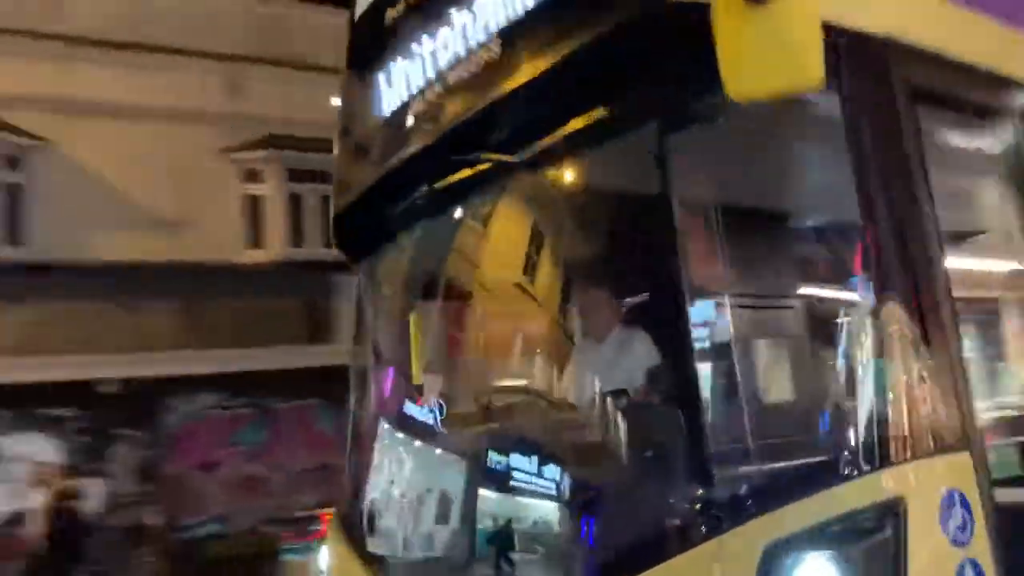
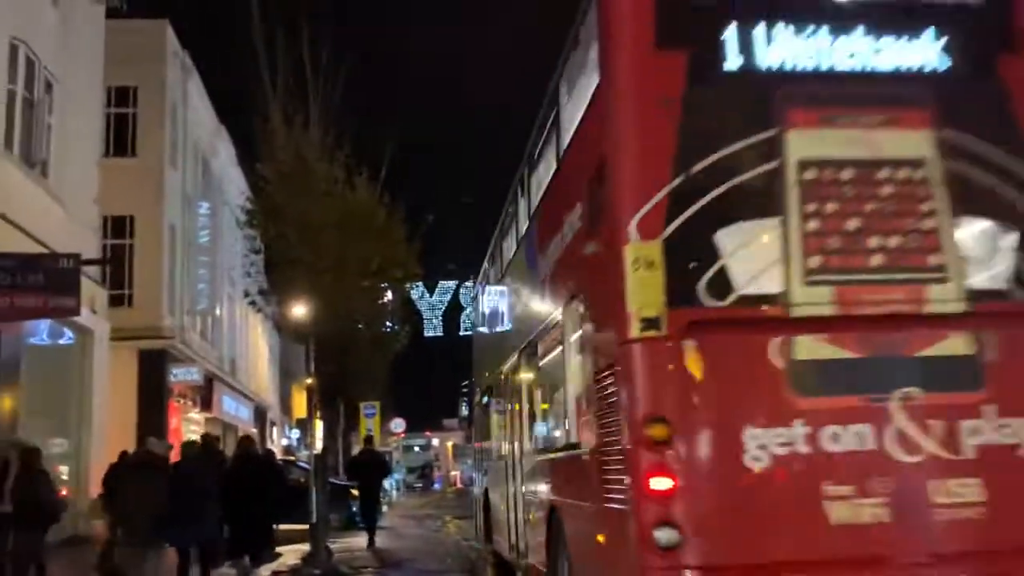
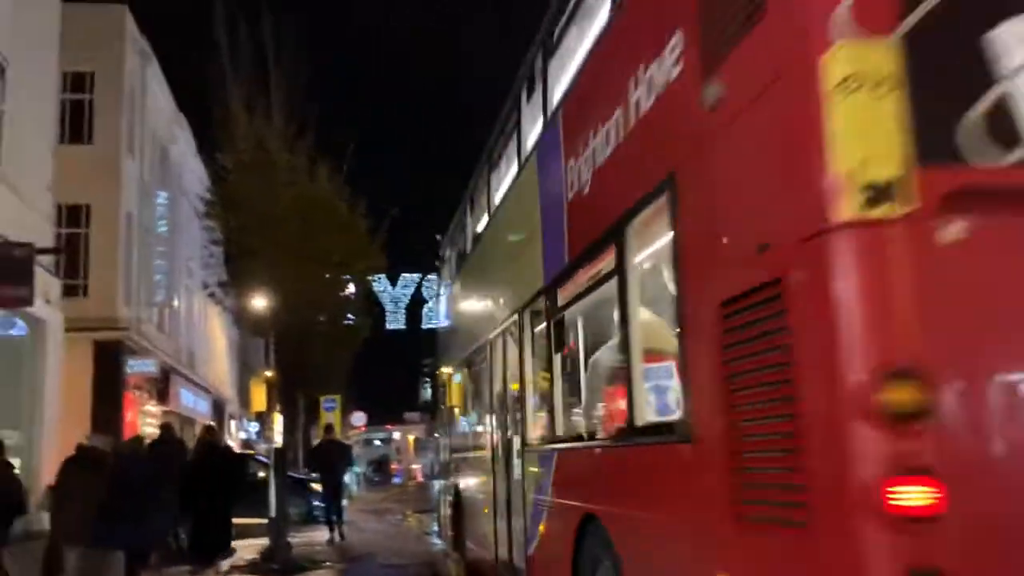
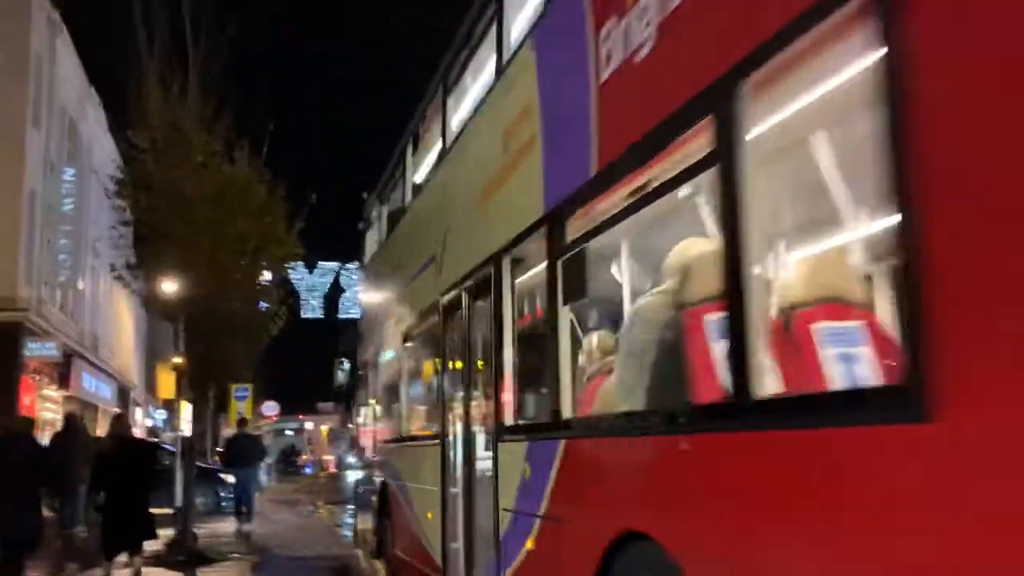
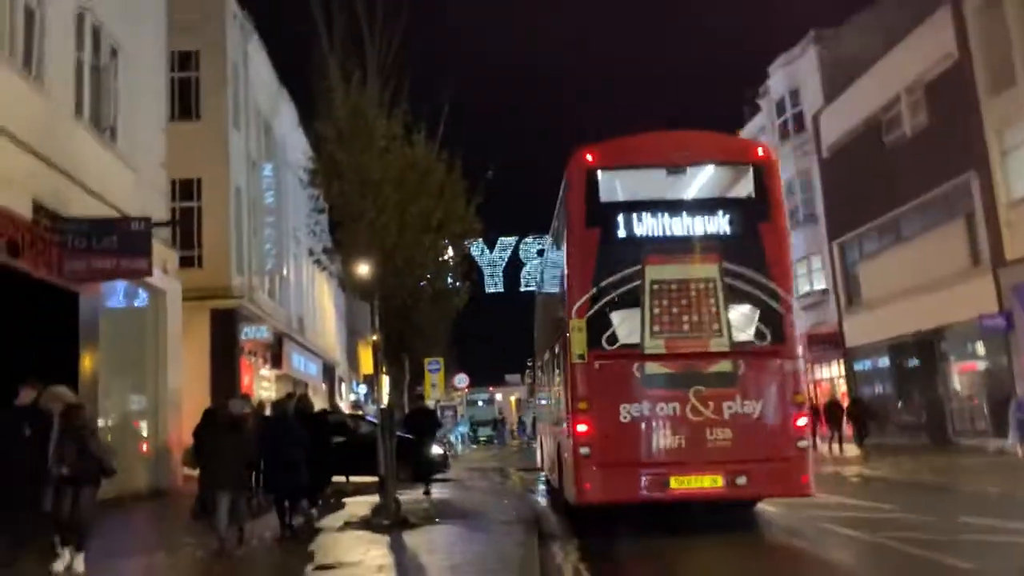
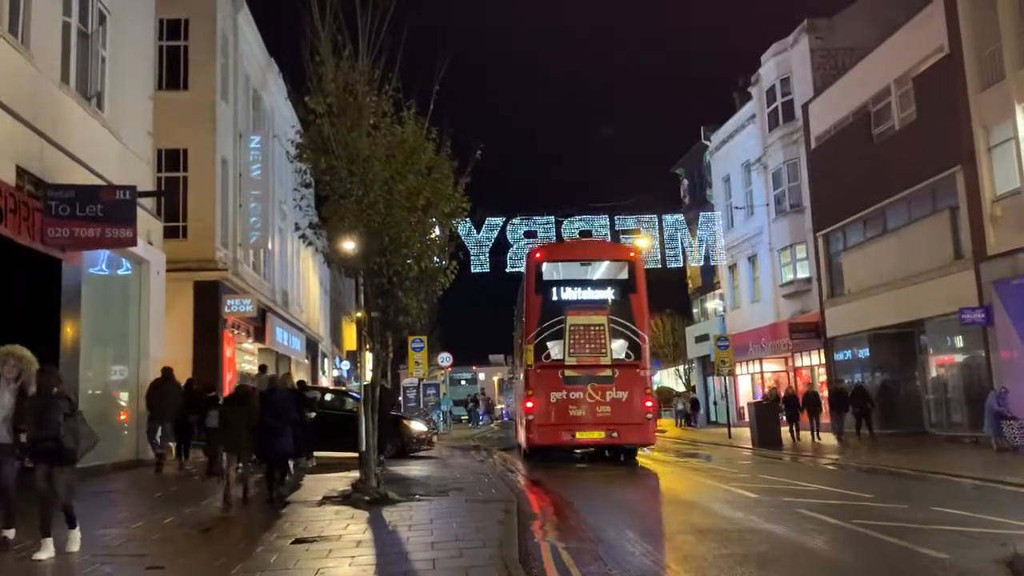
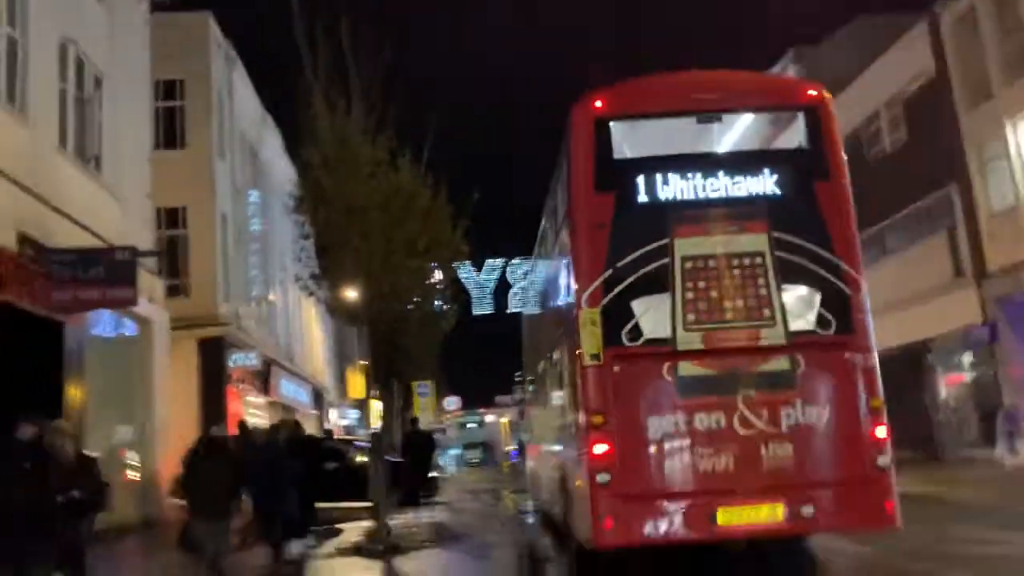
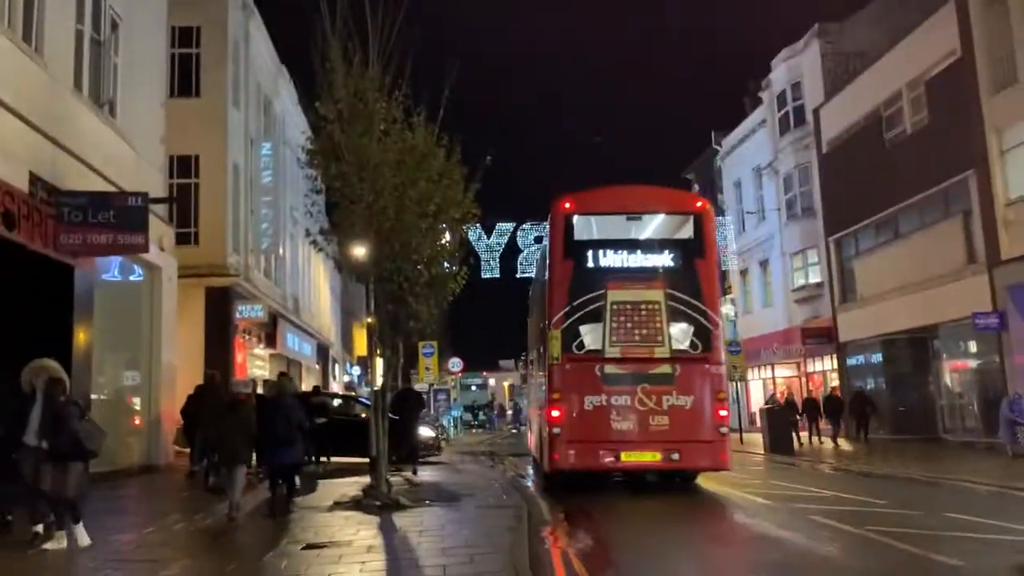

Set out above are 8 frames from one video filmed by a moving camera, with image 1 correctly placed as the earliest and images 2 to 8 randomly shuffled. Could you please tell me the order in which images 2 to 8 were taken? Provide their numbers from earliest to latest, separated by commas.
4, 3, 2, 7, 5, 8, 6
